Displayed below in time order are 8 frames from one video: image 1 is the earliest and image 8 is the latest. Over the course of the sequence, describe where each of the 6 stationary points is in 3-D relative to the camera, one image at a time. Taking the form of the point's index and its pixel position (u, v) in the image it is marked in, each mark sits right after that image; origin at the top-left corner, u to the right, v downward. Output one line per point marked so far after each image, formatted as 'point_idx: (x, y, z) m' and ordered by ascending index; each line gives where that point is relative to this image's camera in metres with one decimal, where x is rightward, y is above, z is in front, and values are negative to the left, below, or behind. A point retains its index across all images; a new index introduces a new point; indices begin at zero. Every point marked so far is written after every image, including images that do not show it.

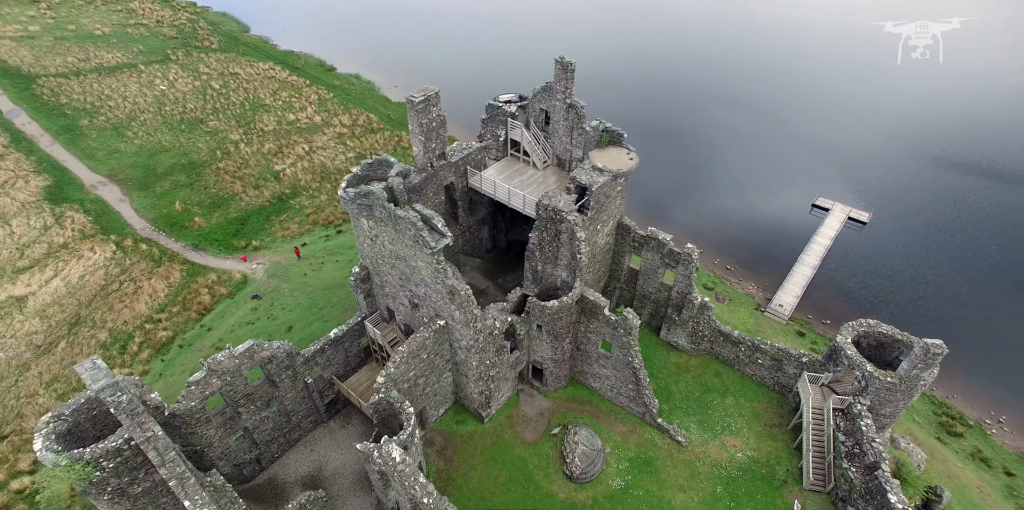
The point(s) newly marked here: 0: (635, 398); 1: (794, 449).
0: (+5.0, -5.8, +19.2) m
1: (+11.0, -7.6, +18.4) m
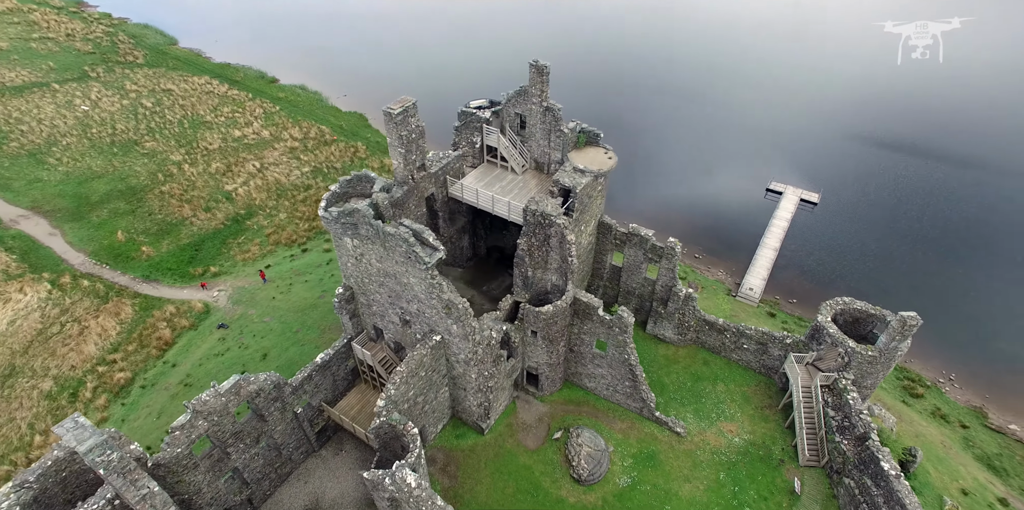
0: (+5.0, -5.7, +19.4) m
1: (+11.1, -7.0, +19.1) m
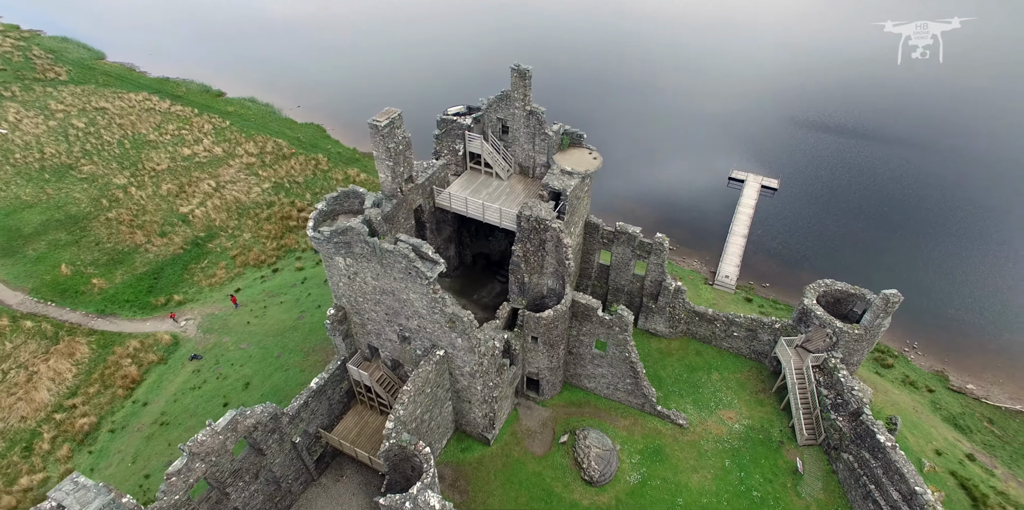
0: (+5.1, -5.6, +19.6) m
1: (+11.3, -6.5, +19.8) m
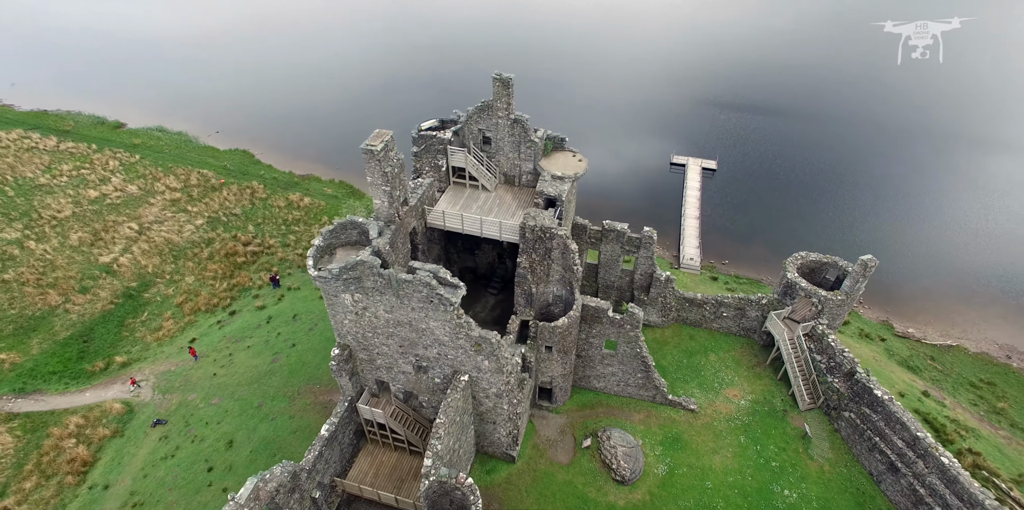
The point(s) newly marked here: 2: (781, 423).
0: (+5.6, -5.4, +19.9) m
1: (+11.8, -5.5, +20.9) m
2: (+11.1, -6.9, +19.5) m
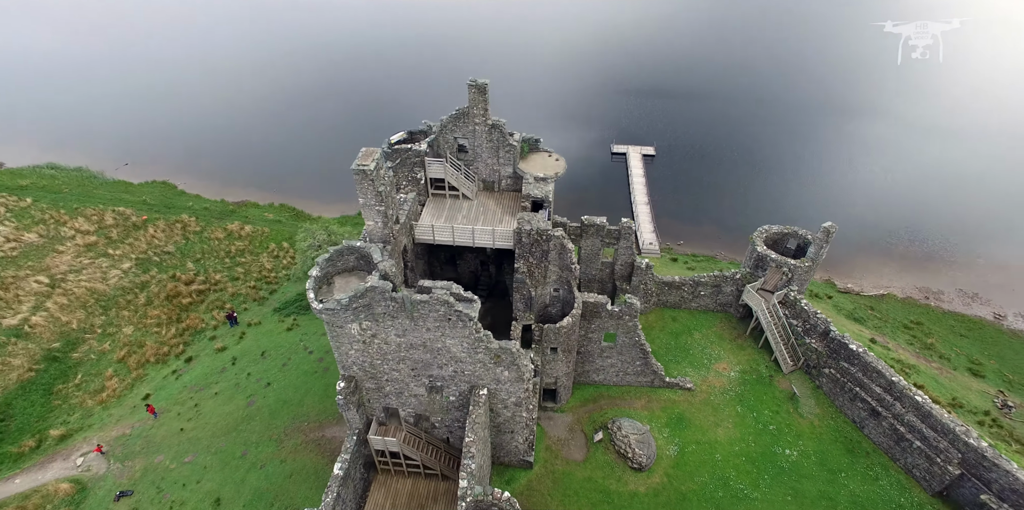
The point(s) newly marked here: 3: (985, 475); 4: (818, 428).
0: (+5.7, -5.0, +20.5) m
1: (+11.7, -4.4, +22.3) m
2: (+11.3, -5.8, +20.8) m
3: (+16.2, -7.5, +16.4) m
4: (+12.7, -7.2, +19.6) m
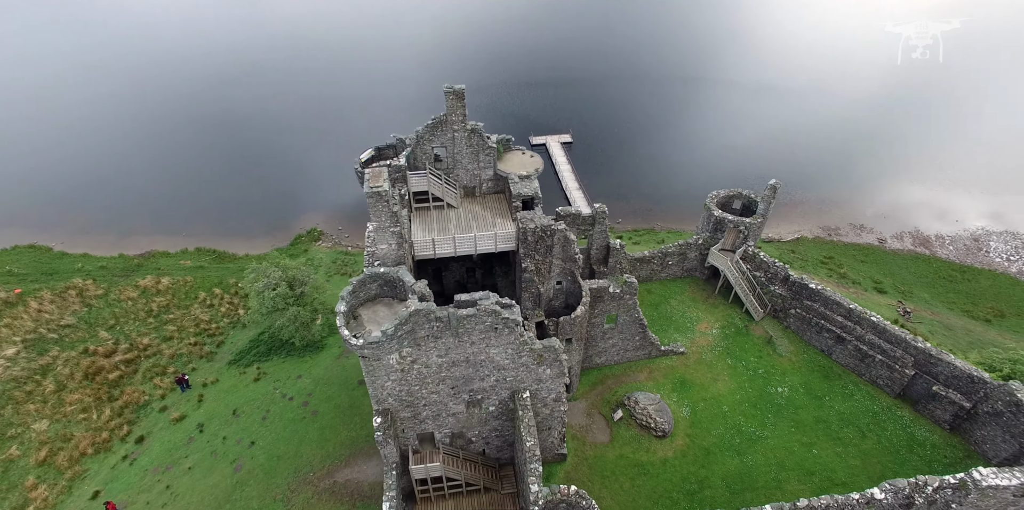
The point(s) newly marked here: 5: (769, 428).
0: (+5.9, -4.0, +21.6) m
1: (+11.3, -2.5, +24.5) m
2: (+11.4, -3.9, +23.0) m
3: (+17.3, -4.7, +19.5) m
4: (+13.2, -5.0, +22.1) m
5: (+10.6, -7.1, +19.5) m
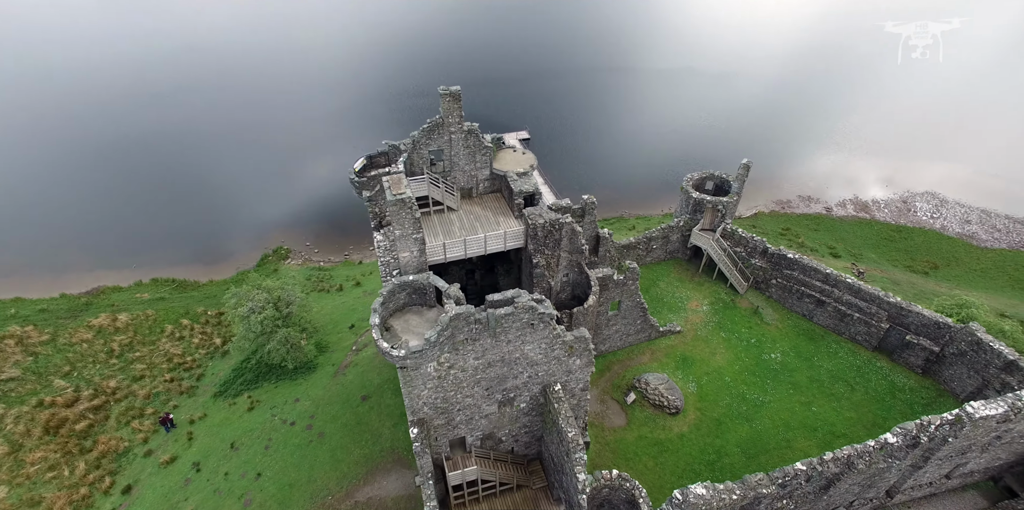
0: (+6.1, -3.4, +22.3) m
1: (+11.0, -1.3, +25.7) m
2: (+11.4, -2.8, +24.2) m
3: (+17.7, -2.9, +21.4) m
4: (+13.4, -3.7, +23.5) m
5: (+11.3, -6.0, +20.7) m
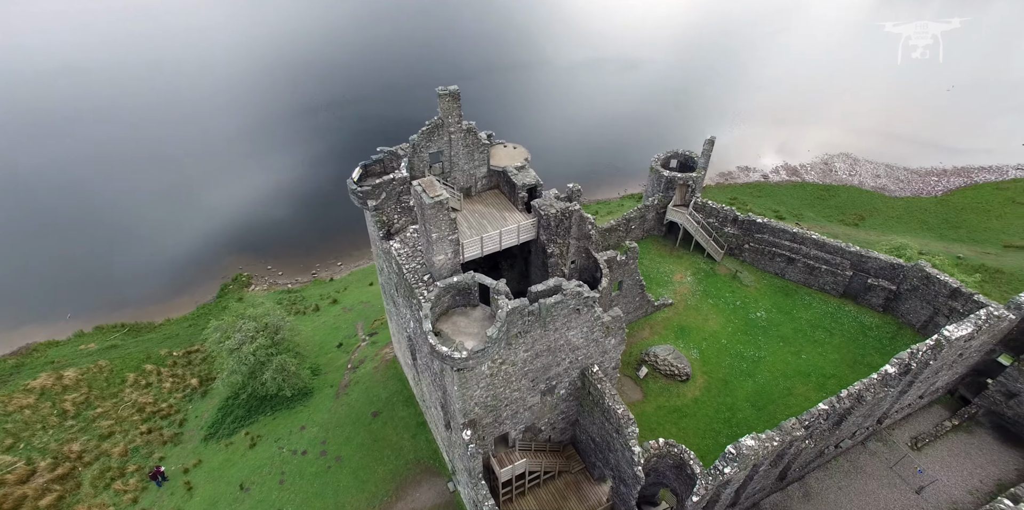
0: (+6.3, -2.4, +23.3) m
1: (+10.4, +0.2, +27.3) m
2: (+11.2, -1.1, +25.9) m
3: (+17.8, -0.6, +23.9) m
4: (+13.4, -1.8, +25.5) m
5: (+11.9, -4.4, +22.5) m
